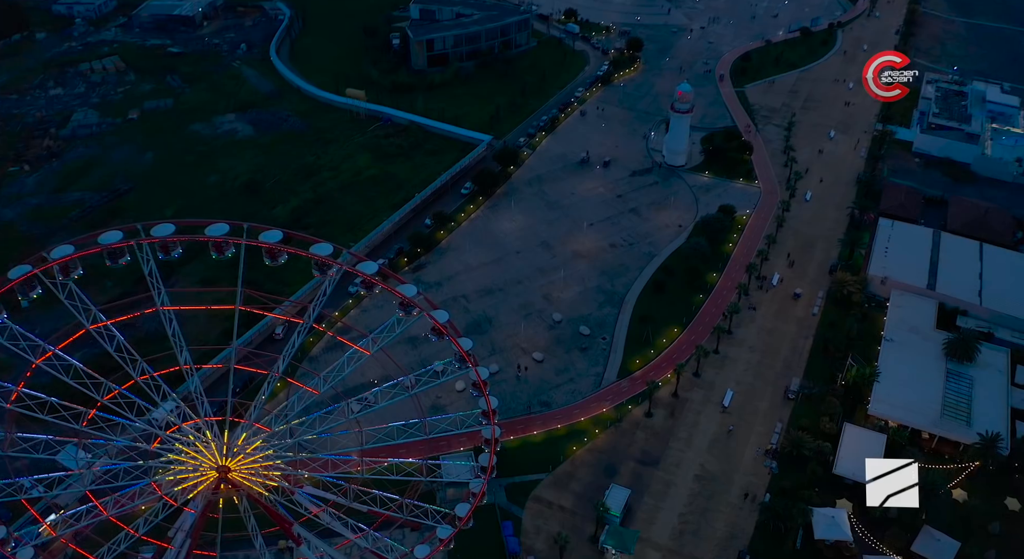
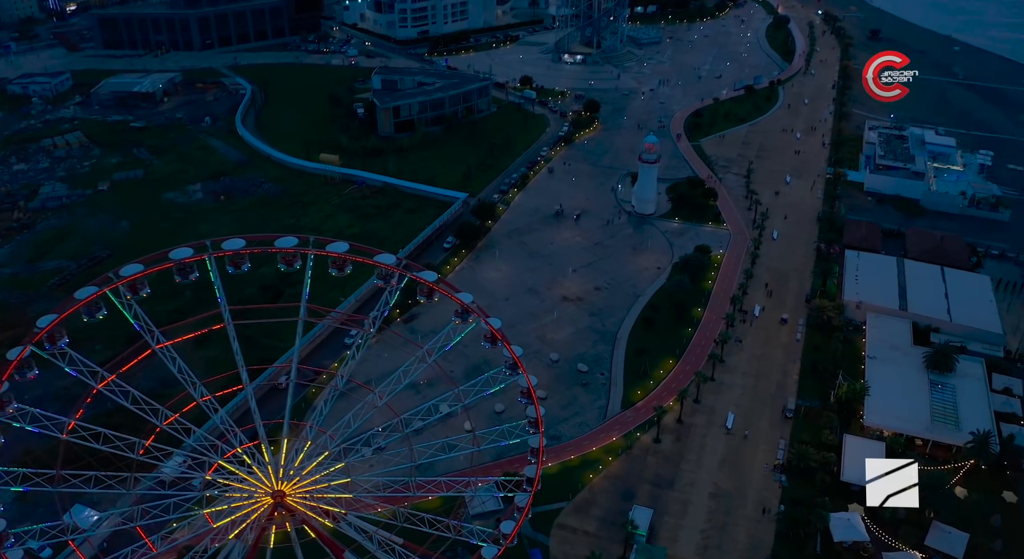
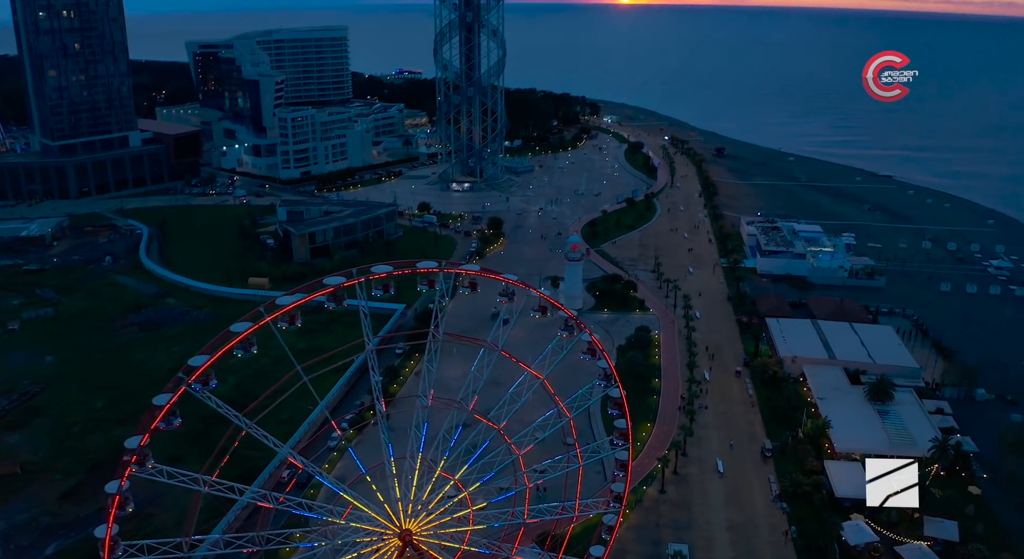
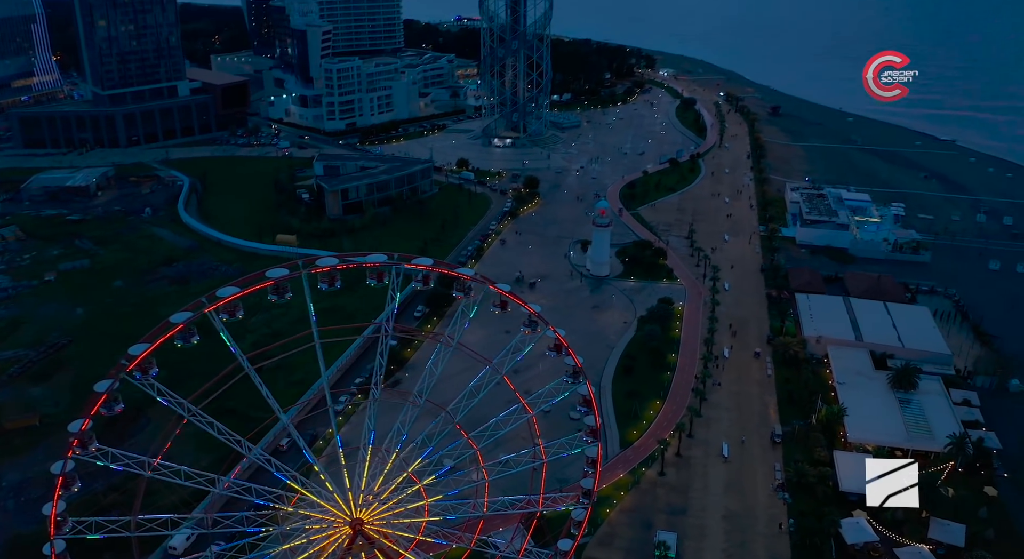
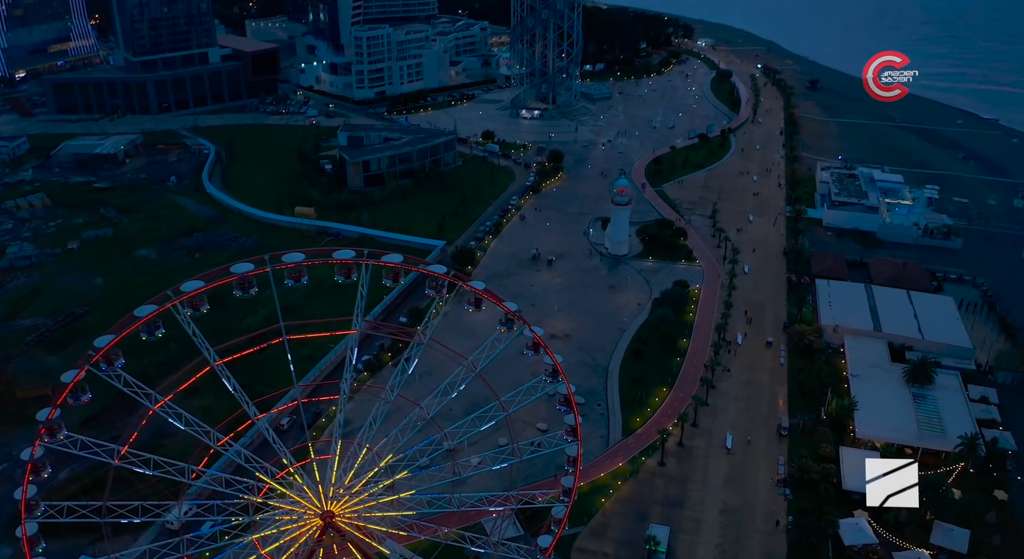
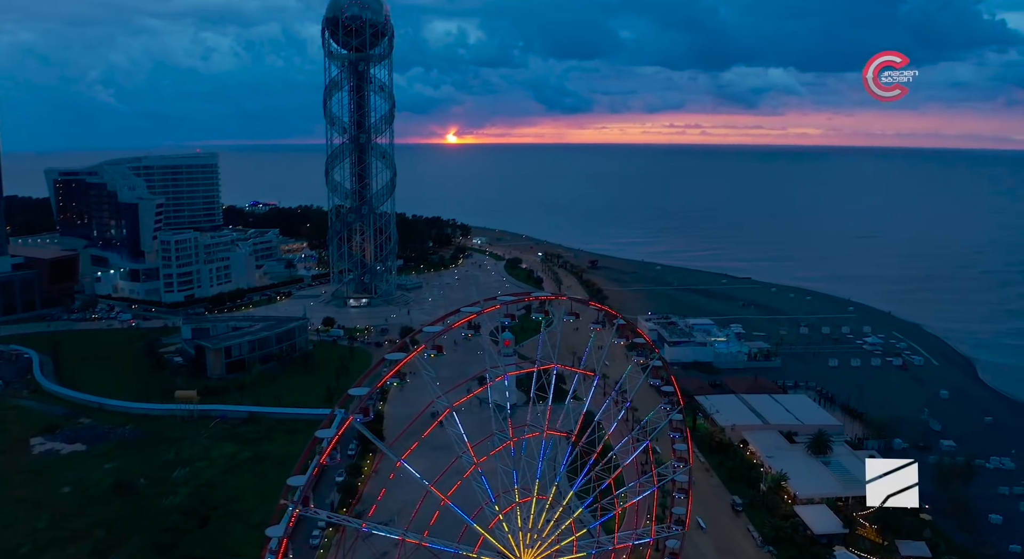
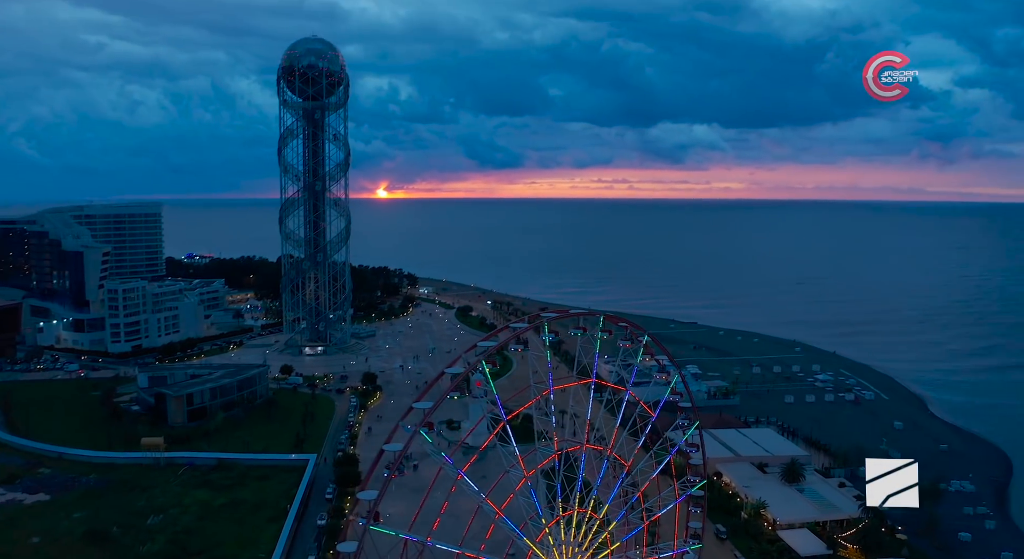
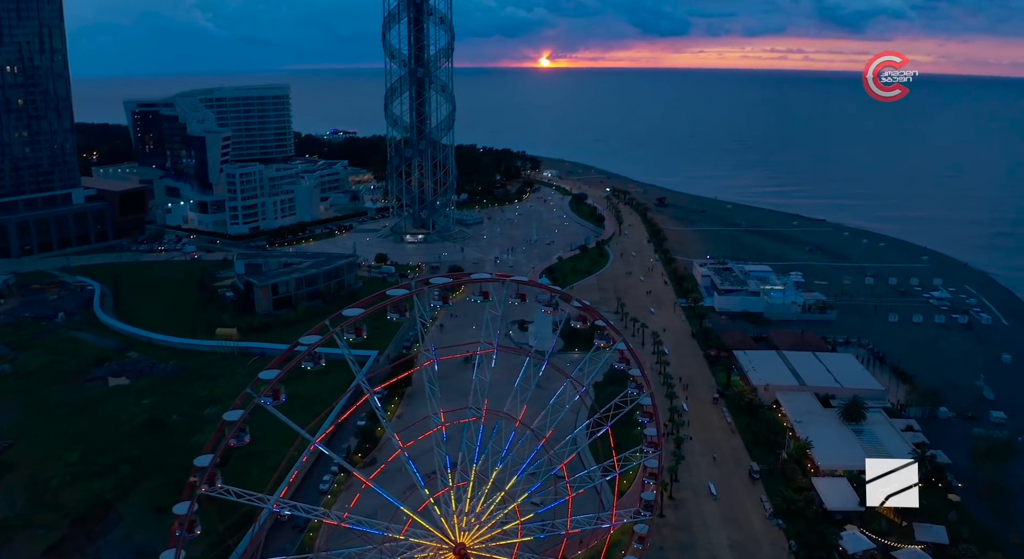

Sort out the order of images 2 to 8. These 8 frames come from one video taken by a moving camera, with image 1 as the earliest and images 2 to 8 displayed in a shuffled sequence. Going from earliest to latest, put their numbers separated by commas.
2, 5, 4, 3, 8, 6, 7
